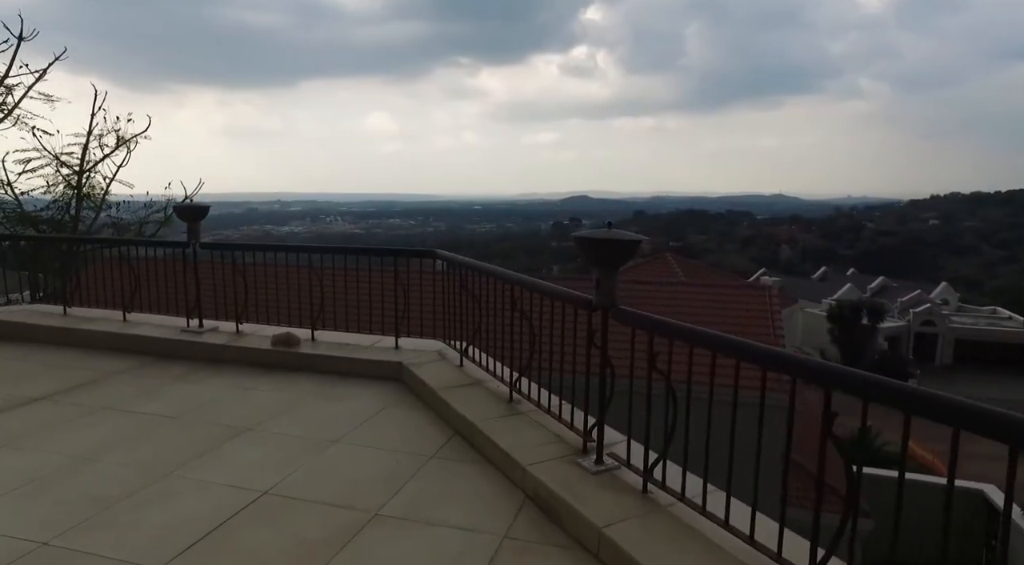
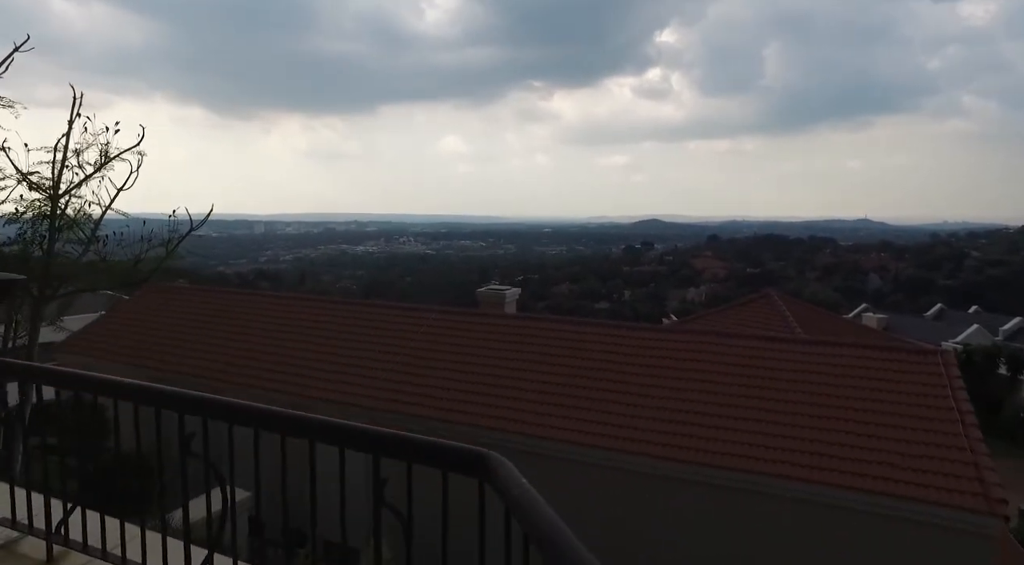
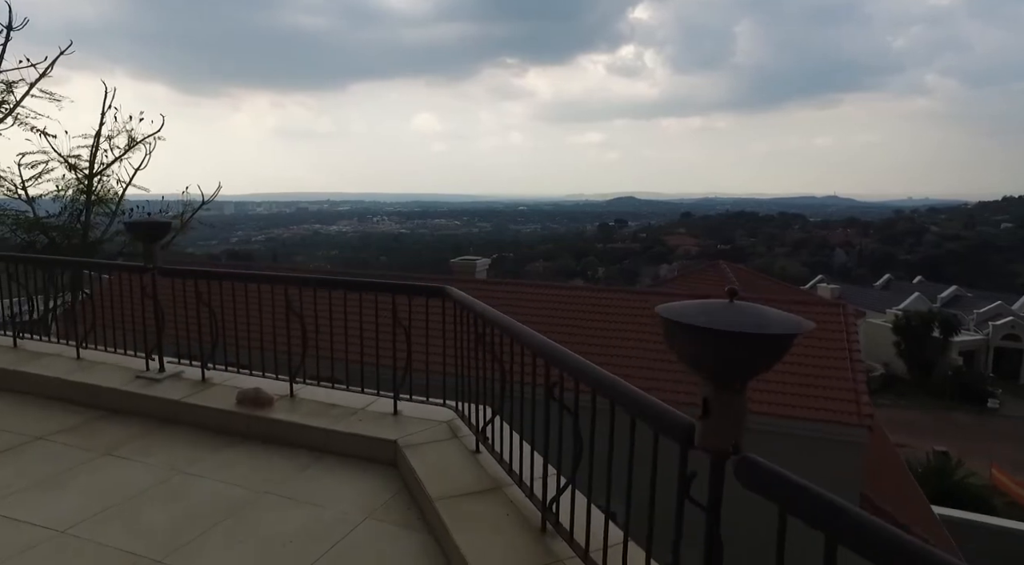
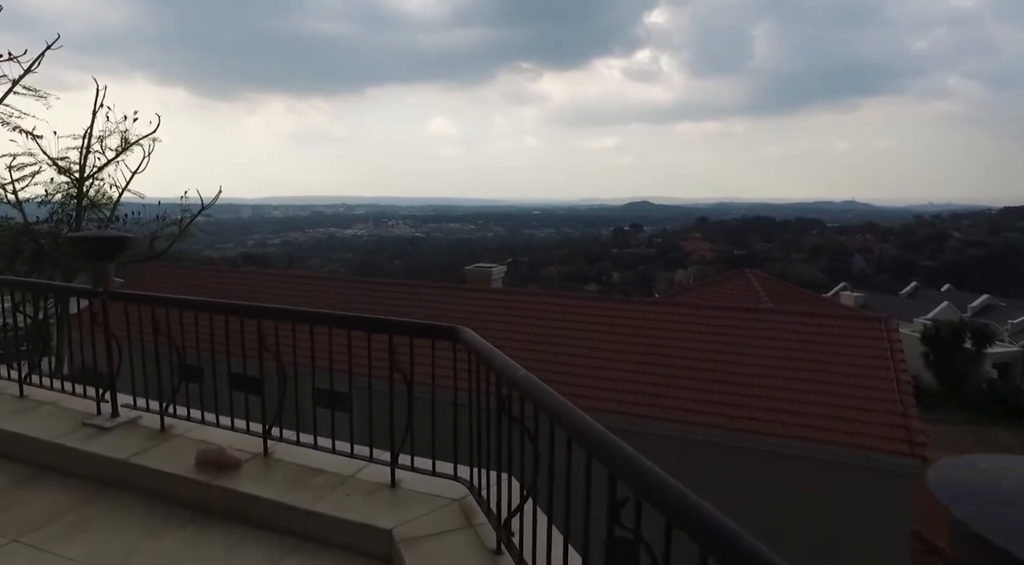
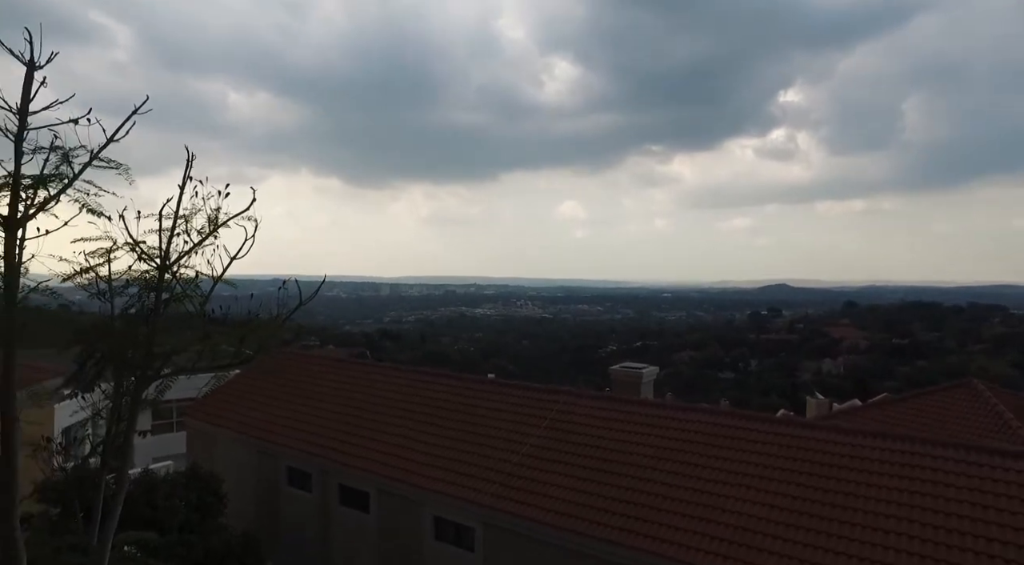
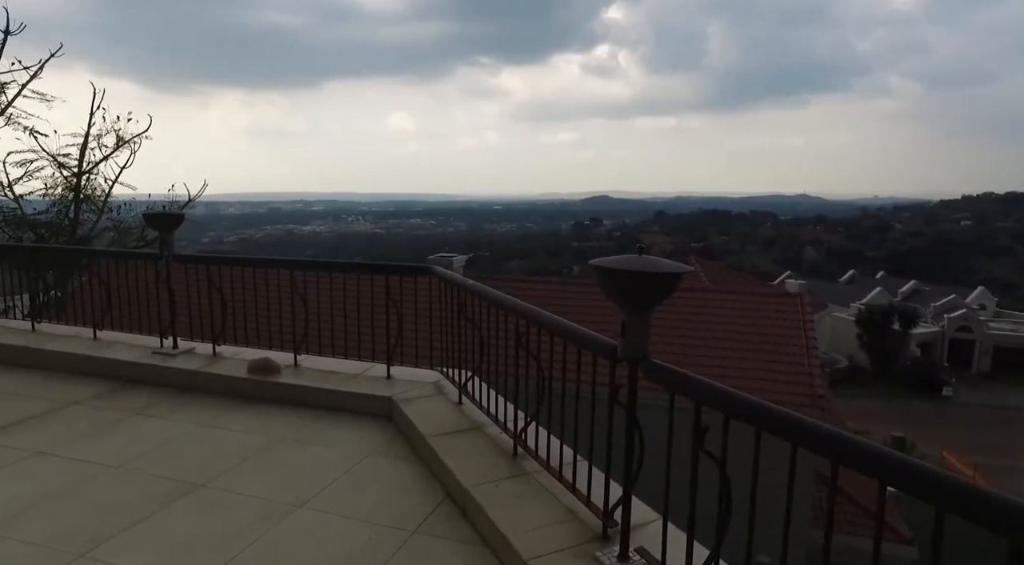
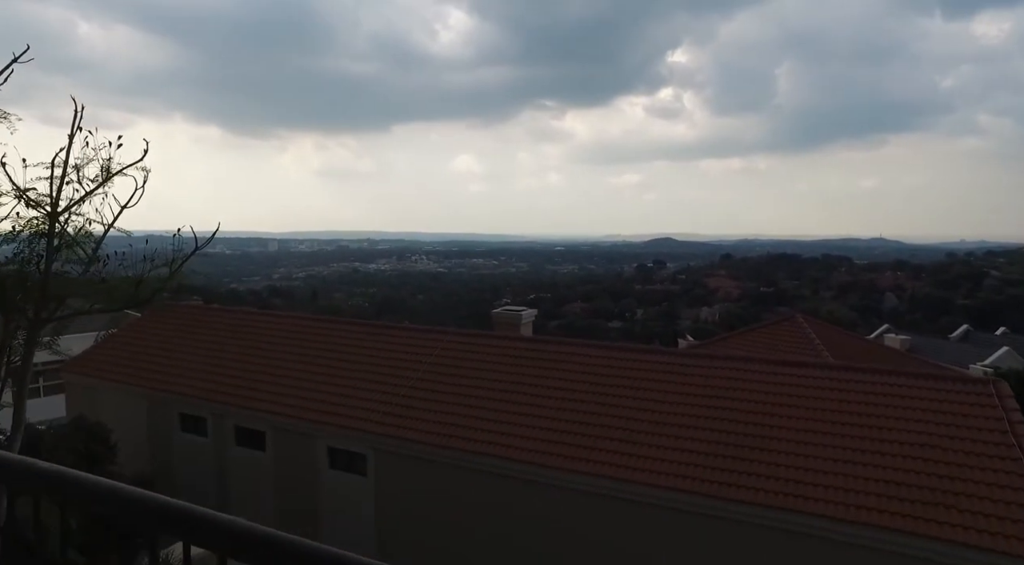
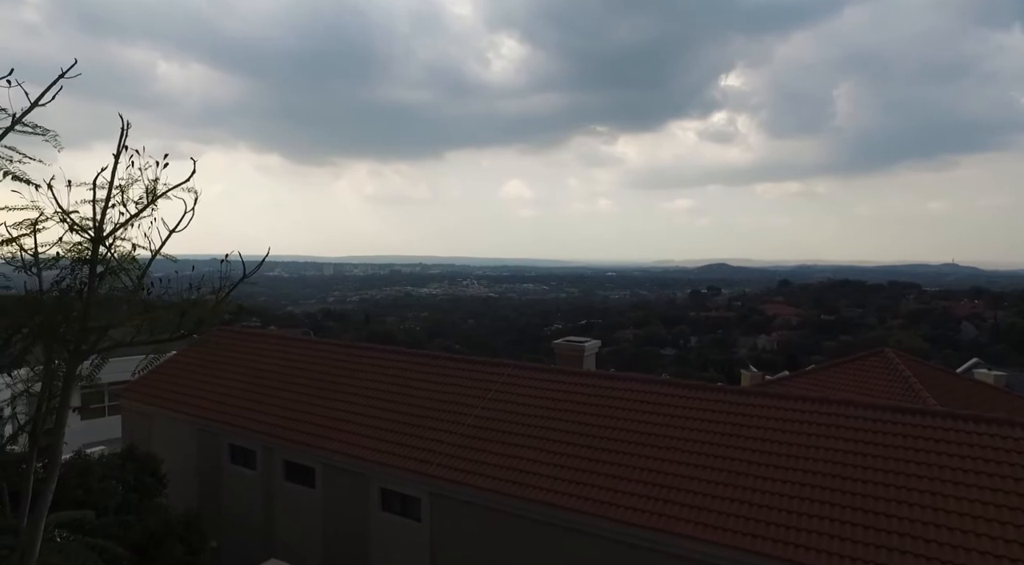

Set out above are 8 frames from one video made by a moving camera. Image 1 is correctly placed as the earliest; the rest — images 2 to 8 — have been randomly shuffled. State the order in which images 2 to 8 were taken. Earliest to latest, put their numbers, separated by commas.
6, 3, 4, 2, 7, 8, 5
